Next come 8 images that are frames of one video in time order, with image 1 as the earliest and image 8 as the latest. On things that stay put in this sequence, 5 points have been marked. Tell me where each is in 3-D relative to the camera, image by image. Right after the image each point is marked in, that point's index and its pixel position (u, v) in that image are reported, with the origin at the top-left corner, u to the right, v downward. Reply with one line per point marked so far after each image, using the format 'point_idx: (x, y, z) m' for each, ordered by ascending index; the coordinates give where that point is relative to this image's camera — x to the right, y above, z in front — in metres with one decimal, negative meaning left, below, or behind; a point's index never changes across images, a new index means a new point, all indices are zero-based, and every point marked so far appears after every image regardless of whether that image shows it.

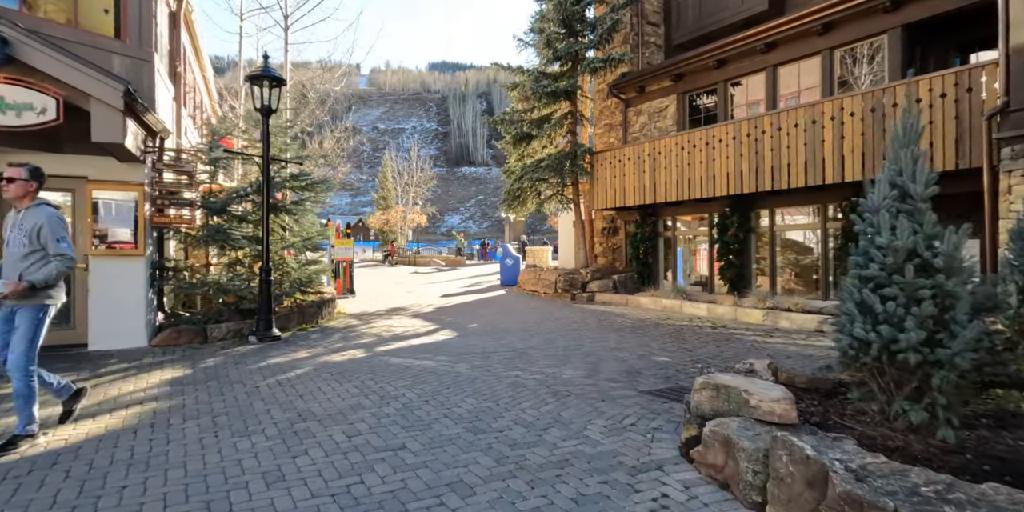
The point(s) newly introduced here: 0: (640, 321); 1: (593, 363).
0: (+2.5, -1.3, +11.1) m
1: (+1.0, -1.4, +7.3) m
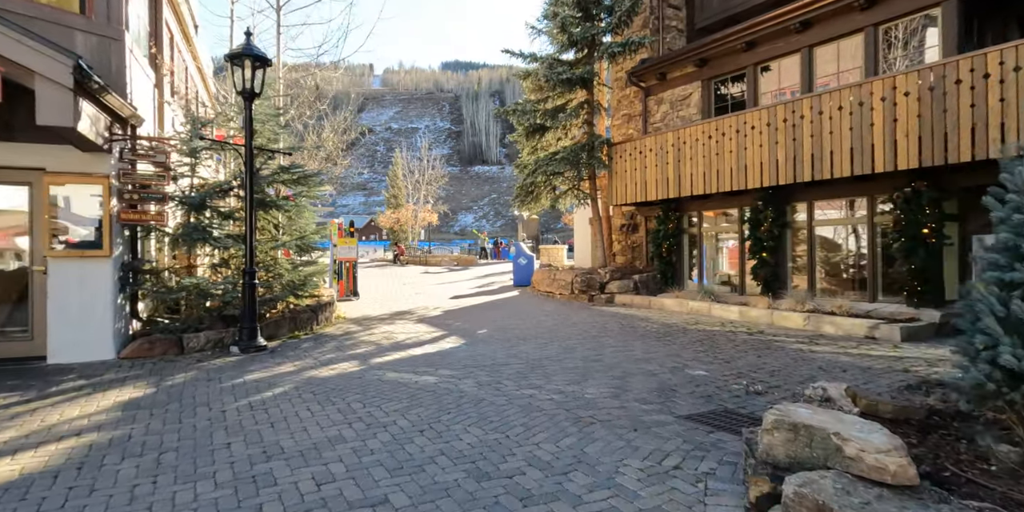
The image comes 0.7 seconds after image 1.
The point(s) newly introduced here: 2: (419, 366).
0: (+2.8, -1.3, +10.1) m
1: (+1.2, -1.4, +6.3) m
2: (-1.1, -1.3, +6.7) m
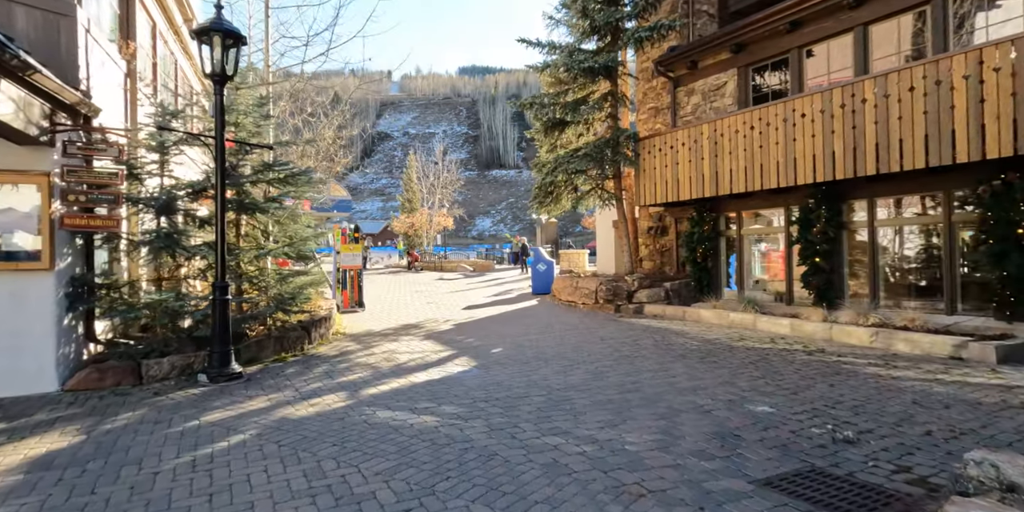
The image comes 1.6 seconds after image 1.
0: (+3.1, -1.4, +8.8) m
1: (+1.4, -1.5, +5.1) m
2: (-0.9, -1.4, +5.5) m
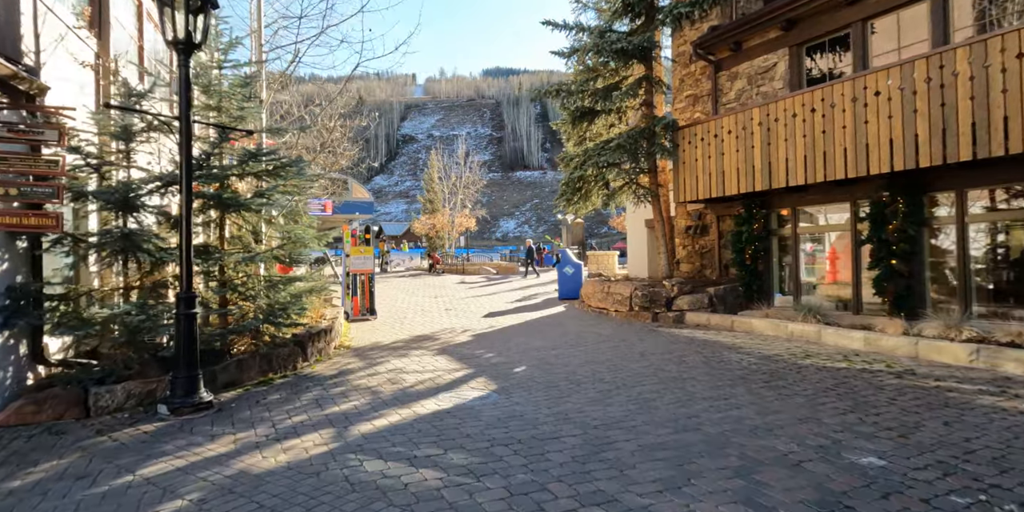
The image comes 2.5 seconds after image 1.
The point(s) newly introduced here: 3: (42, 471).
0: (+3.4, -1.4, +7.4) m
1: (+1.6, -1.5, +3.8) m
2: (-0.7, -1.5, +4.3) m
3: (-3.2, -1.5, +3.8) m
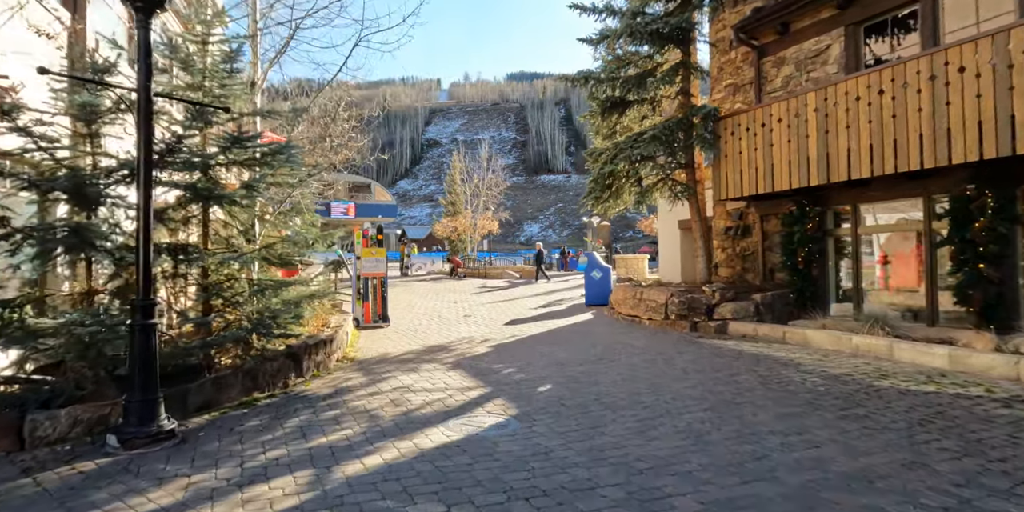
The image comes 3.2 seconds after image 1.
0: (+3.7, -1.4, +6.3) m
1: (+1.7, -1.5, +2.8) m
2: (-0.6, -1.4, +3.4) m
3: (-3.1, -1.4, +3.0) m
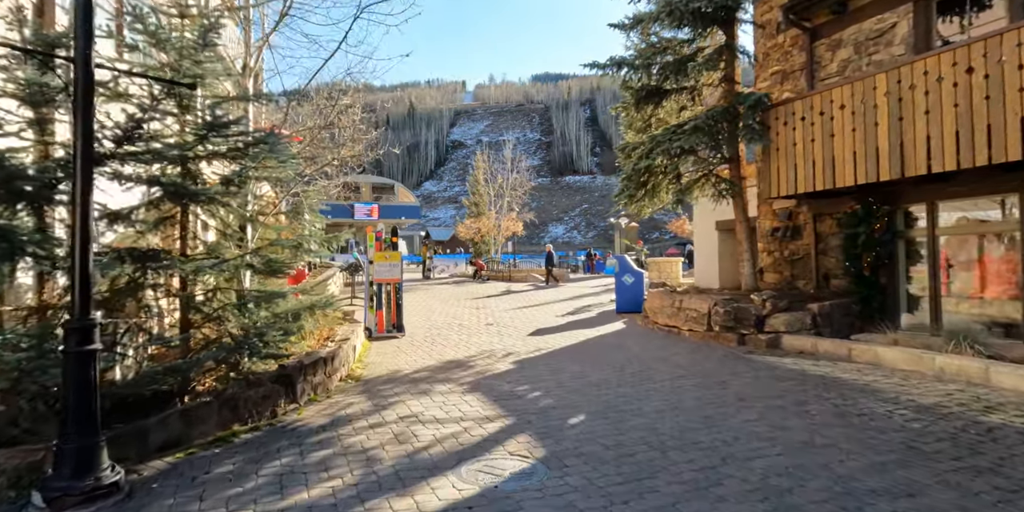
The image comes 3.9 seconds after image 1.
0: (+3.9, -1.5, +5.2) m
1: (+1.8, -1.5, +1.7) m
2: (-0.5, -1.5, +2.5) m
3: (-2.9, -1.5, +2.1) m
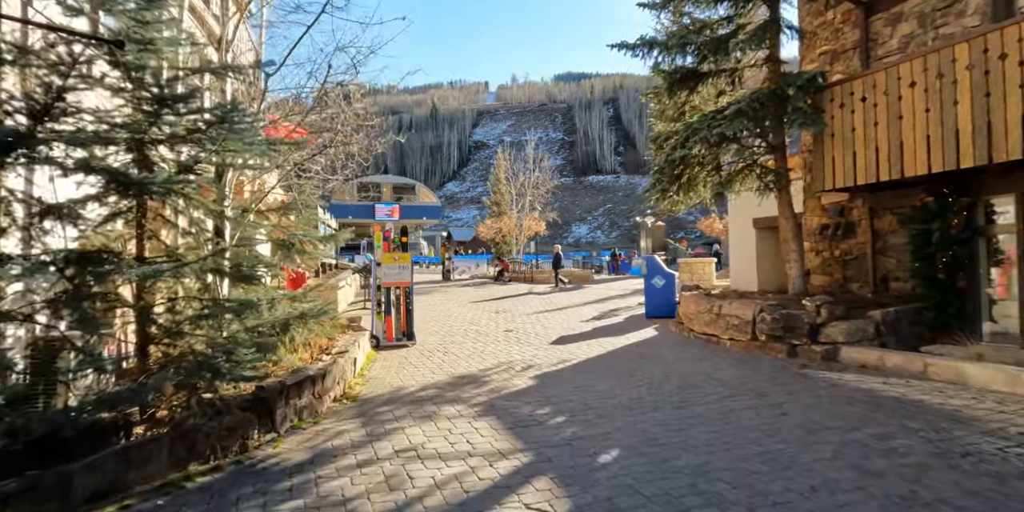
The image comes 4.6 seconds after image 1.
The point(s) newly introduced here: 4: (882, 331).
0: (+4.1, -1.5, +4.1) m
1: (+1.7, -1.5, +0.7) m
2: (-0.4, -1.5, +1.5) m
3: (-2.9, -1.5, +1.3) m
4: (+5.1, -1.0, +7.7) m
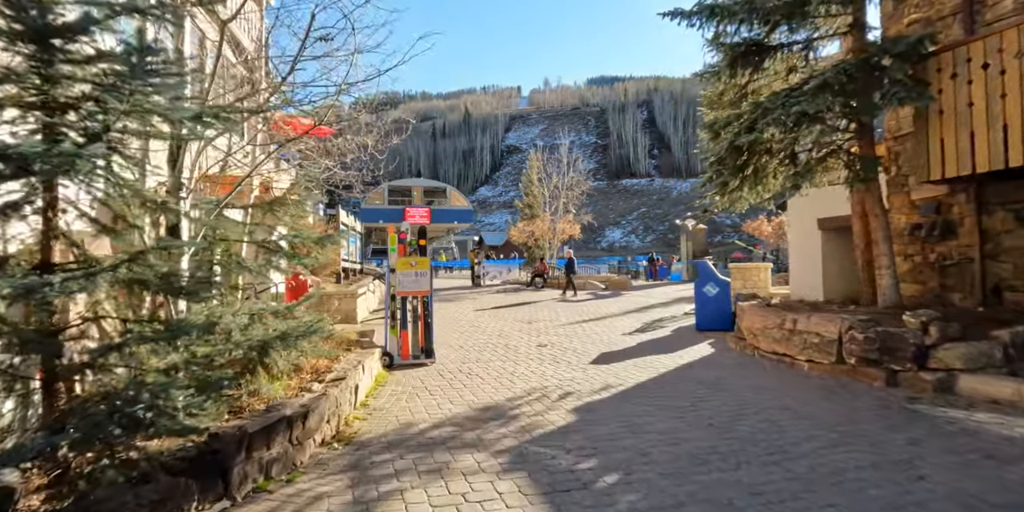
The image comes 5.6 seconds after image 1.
0: (+4.2, -1.5, +2.5) m
1: (+1.7, -1.5, -0.7) m
2: (-0.4, -1.5, +0.3) m
3: (-2.9, -1.5, +0.2) m
4: (+5.5, -1.1, +6.1) m
